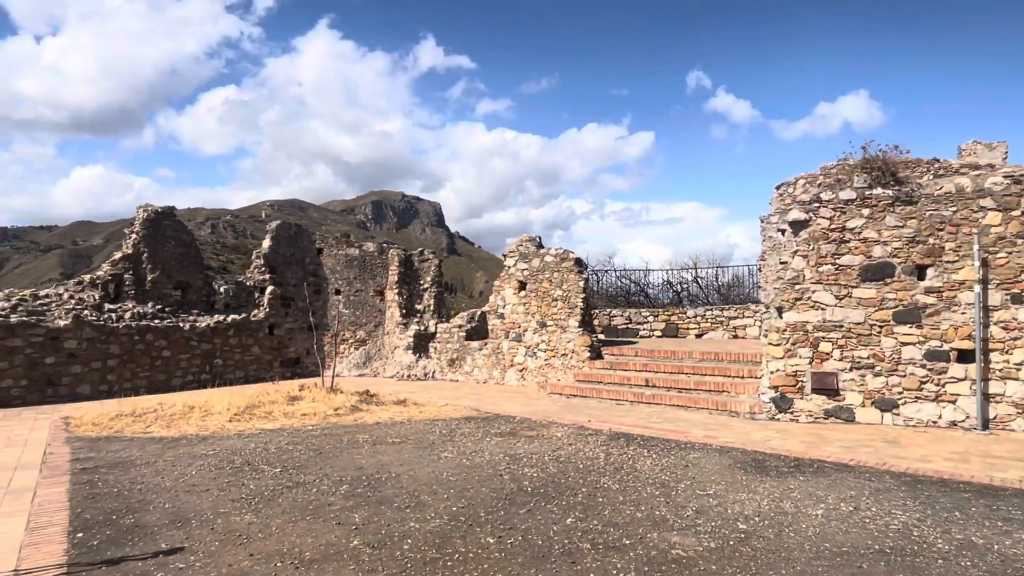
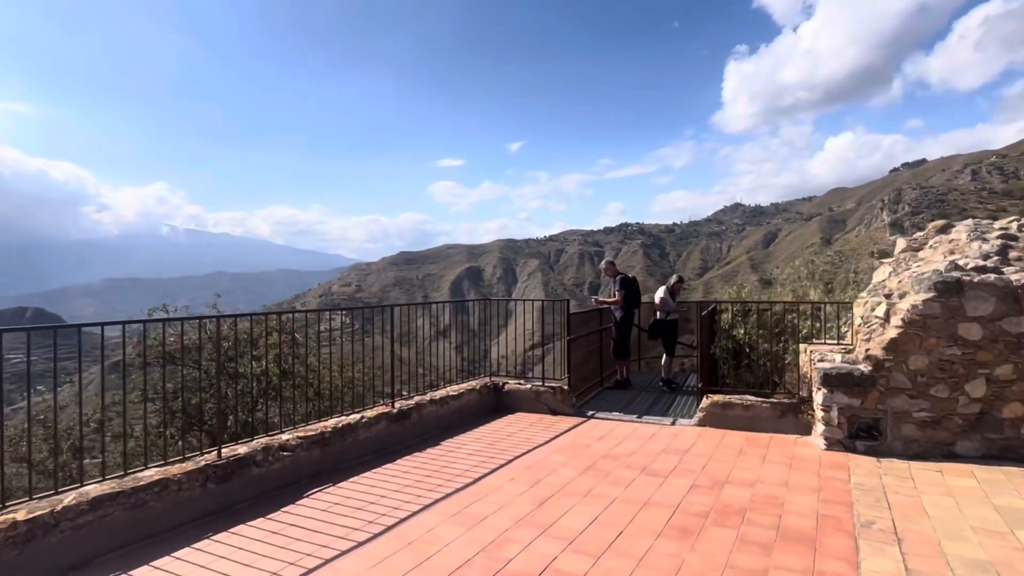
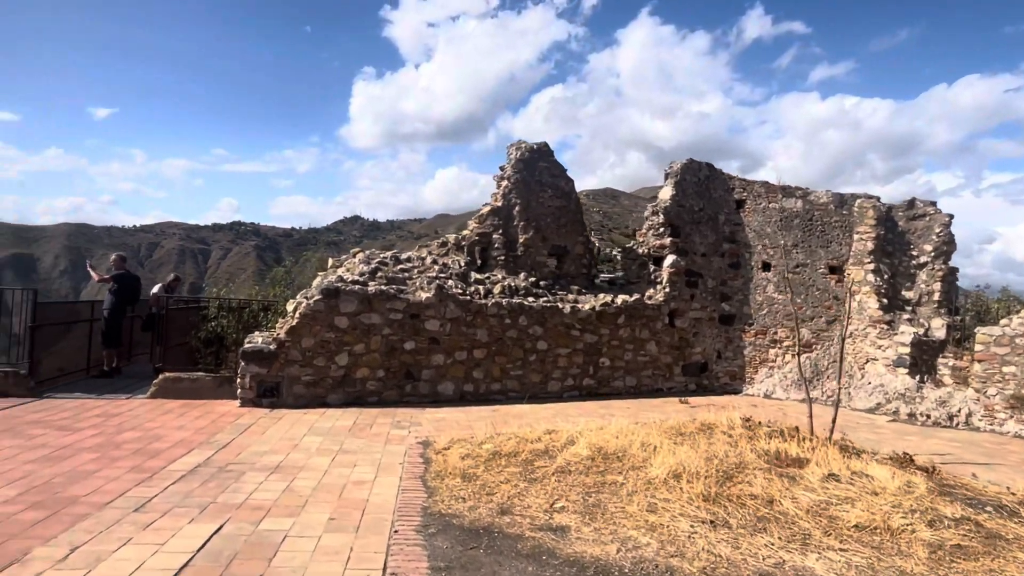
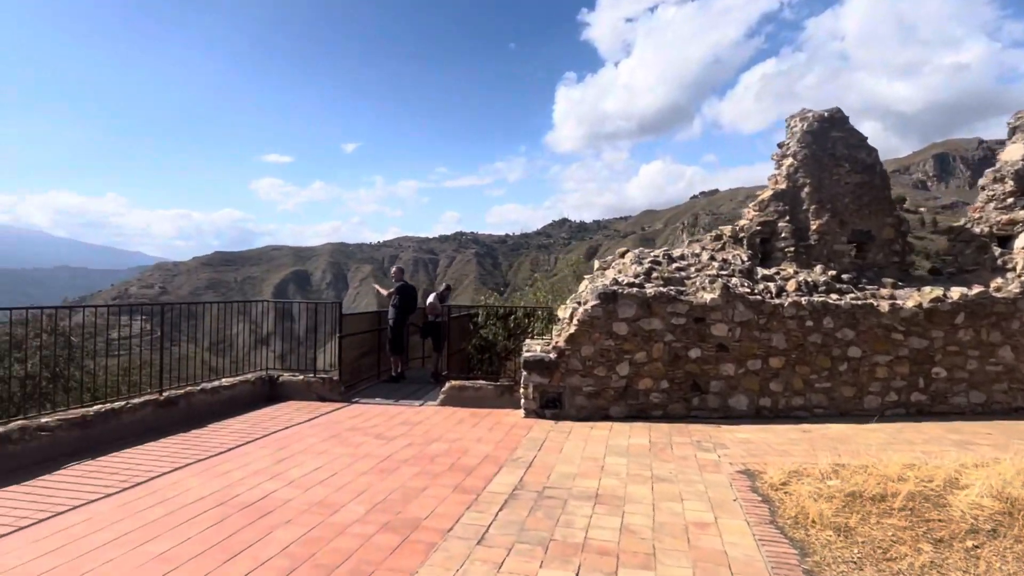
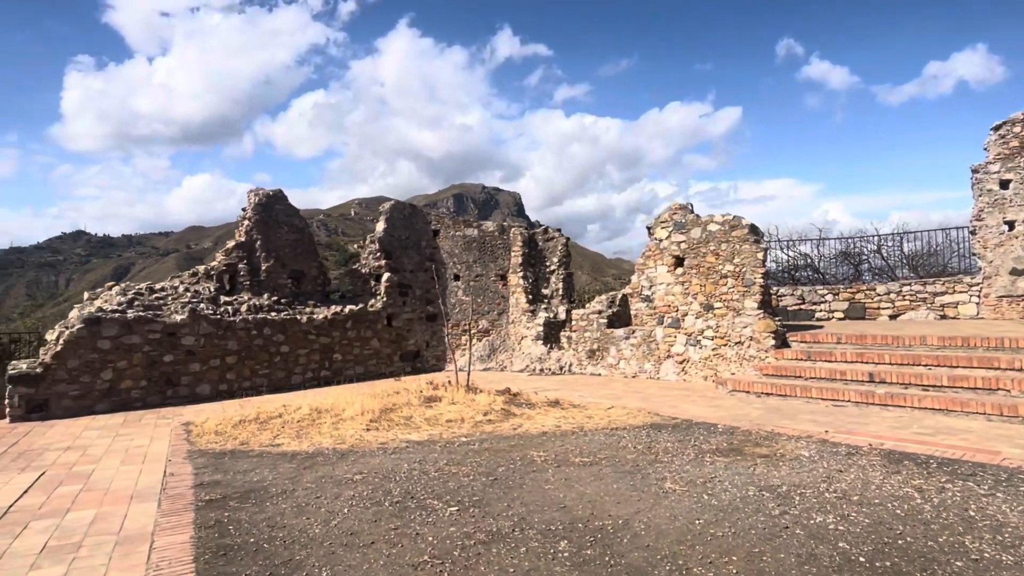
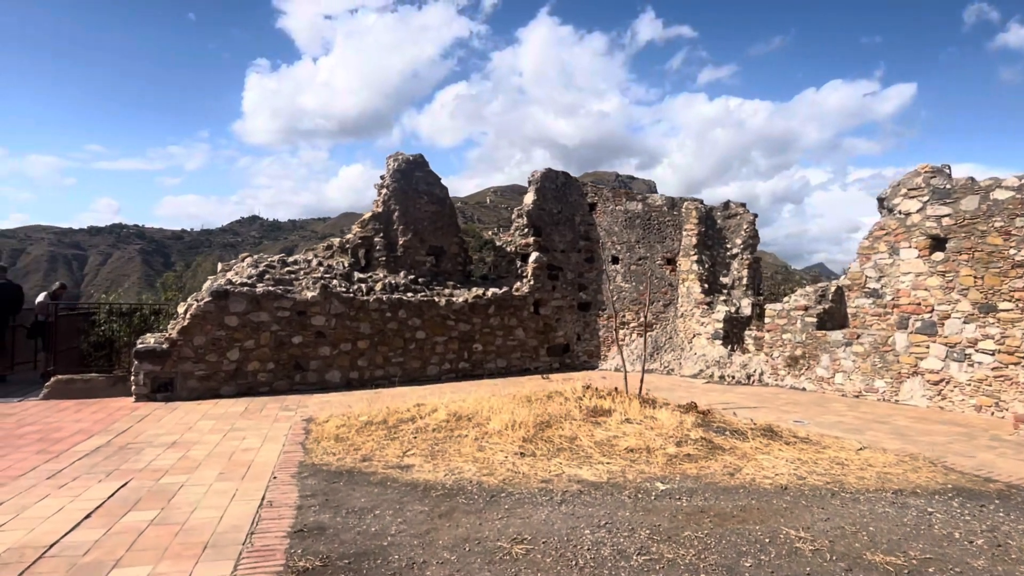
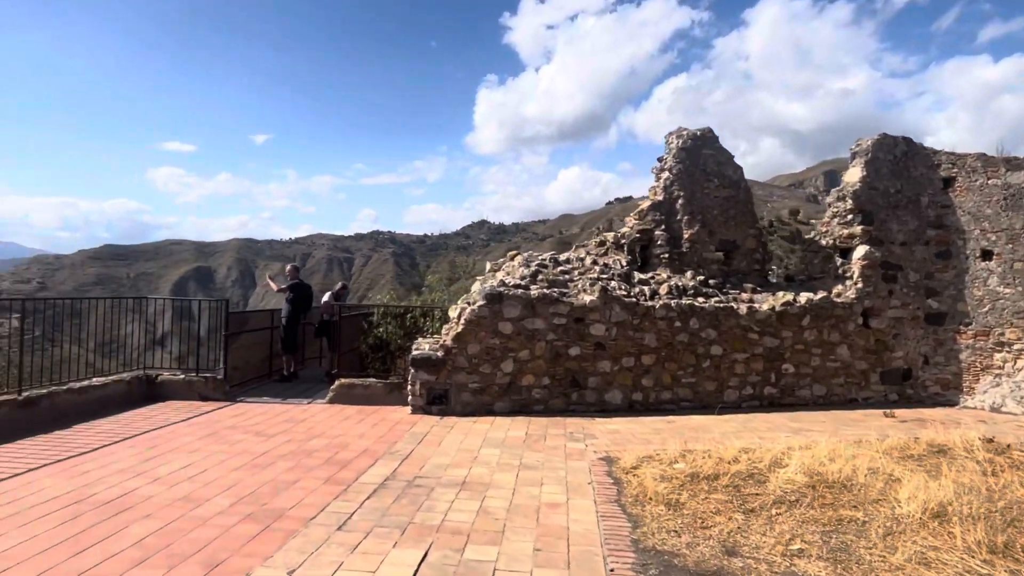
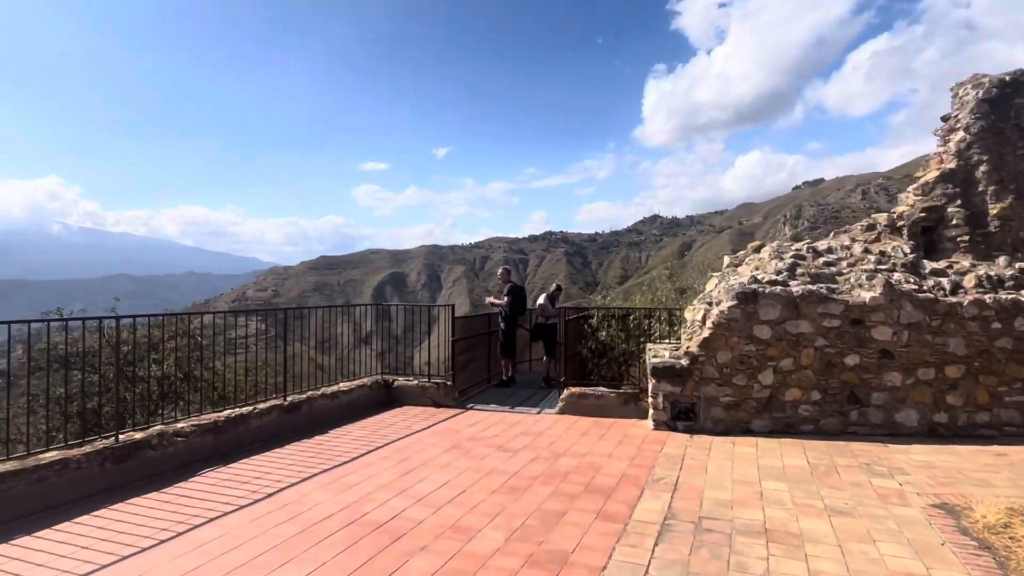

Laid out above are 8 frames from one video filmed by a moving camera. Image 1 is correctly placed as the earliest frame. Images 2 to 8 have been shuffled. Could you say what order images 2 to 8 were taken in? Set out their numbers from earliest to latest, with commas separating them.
5, 6, 3, 7, 4, 8, 2
